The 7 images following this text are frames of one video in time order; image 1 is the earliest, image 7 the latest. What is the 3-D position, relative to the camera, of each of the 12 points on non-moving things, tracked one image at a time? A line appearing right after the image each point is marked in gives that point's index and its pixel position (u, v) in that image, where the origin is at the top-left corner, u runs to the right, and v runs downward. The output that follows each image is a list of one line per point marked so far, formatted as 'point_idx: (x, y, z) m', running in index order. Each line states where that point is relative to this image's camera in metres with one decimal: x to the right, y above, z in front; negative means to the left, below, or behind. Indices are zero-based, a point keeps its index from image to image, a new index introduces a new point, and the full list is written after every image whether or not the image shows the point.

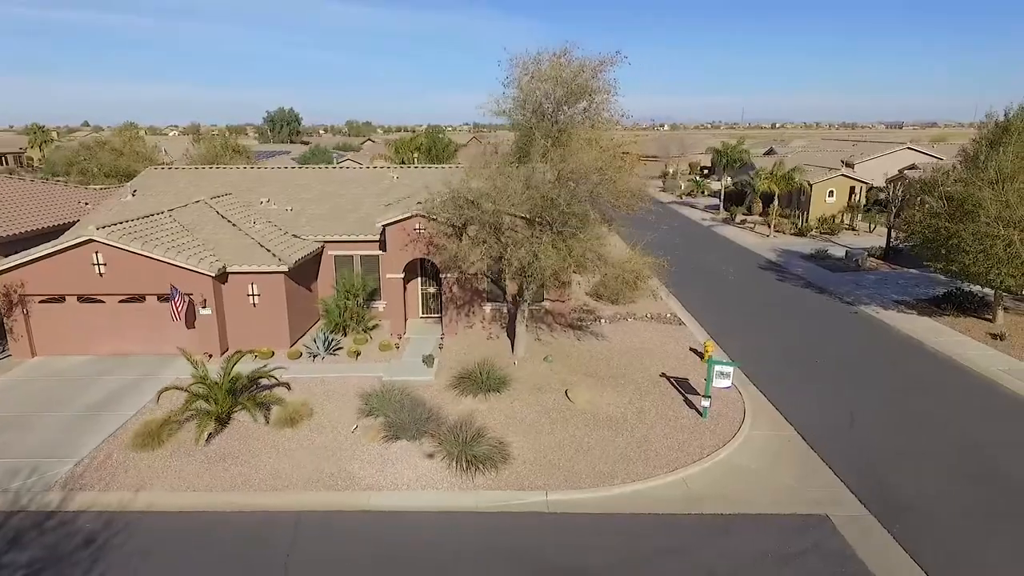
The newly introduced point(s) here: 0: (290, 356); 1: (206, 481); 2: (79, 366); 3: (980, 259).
0: (-5.8, -1.8, +16.6) m
1: (-5.7, -3.5, +11.6) m
2: (-11.6, -2.0, +16.7) m
3: (+13.0, +0.8, +17.1) m
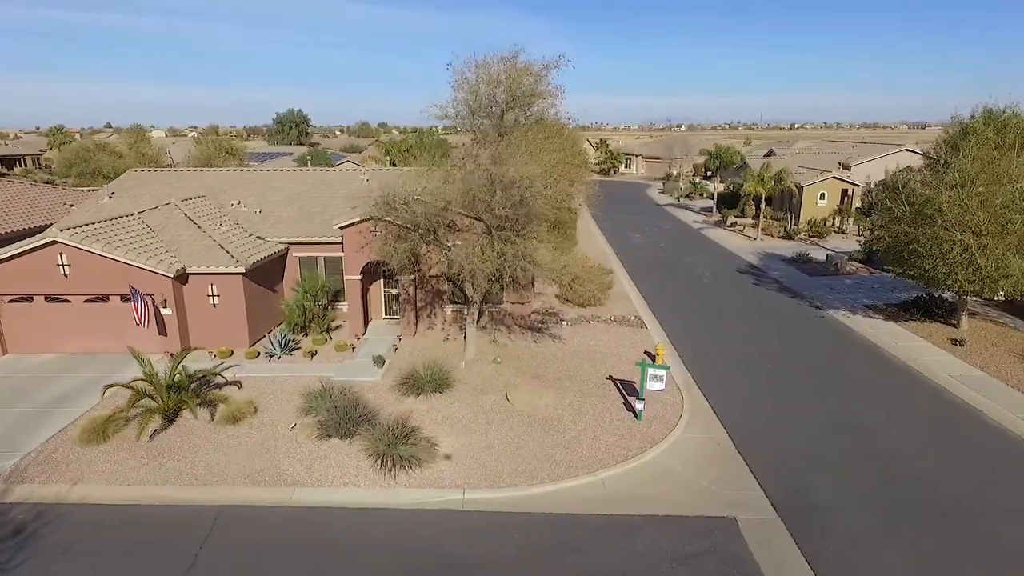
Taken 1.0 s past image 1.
0: (-7.1, -1.8, +17.1) m
1: (-7.1, -3.6, +12.0) m
2: (-12.9, -2.0, +17.3) m
3: (+11.7, +0.7, +17.0) m
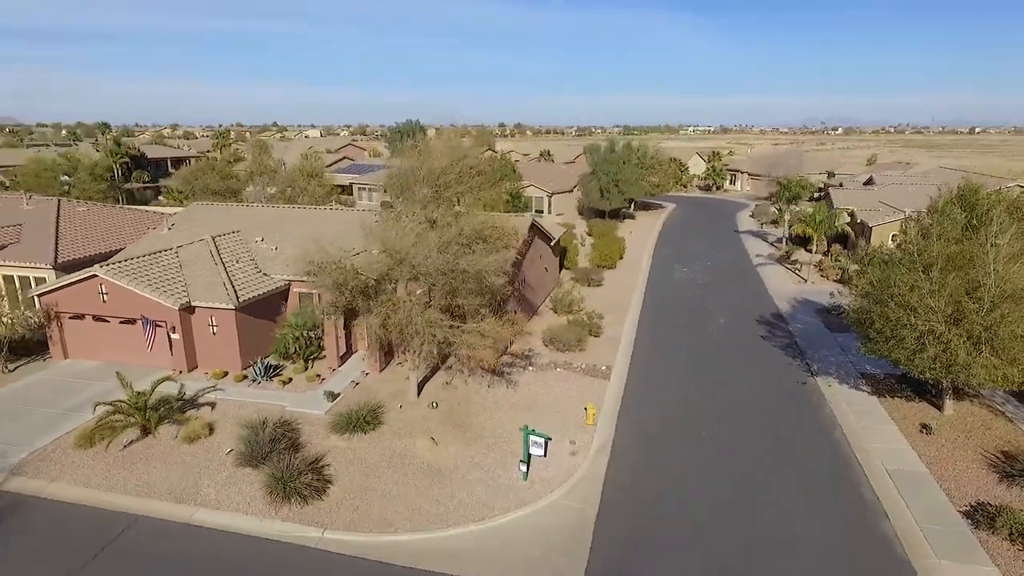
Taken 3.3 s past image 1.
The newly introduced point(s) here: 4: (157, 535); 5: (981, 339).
0: (-8.7, -2.9, +19.9) m
1: (-9.8, -4.6, +15.0) m
2: (-14.3, -2.7, +21.3) m
3: (+9.9, -1.5, +16.0) m
4: (-7.4, -5.1, +13.0) m
5: (+11.5, -1.2, +15.4) m
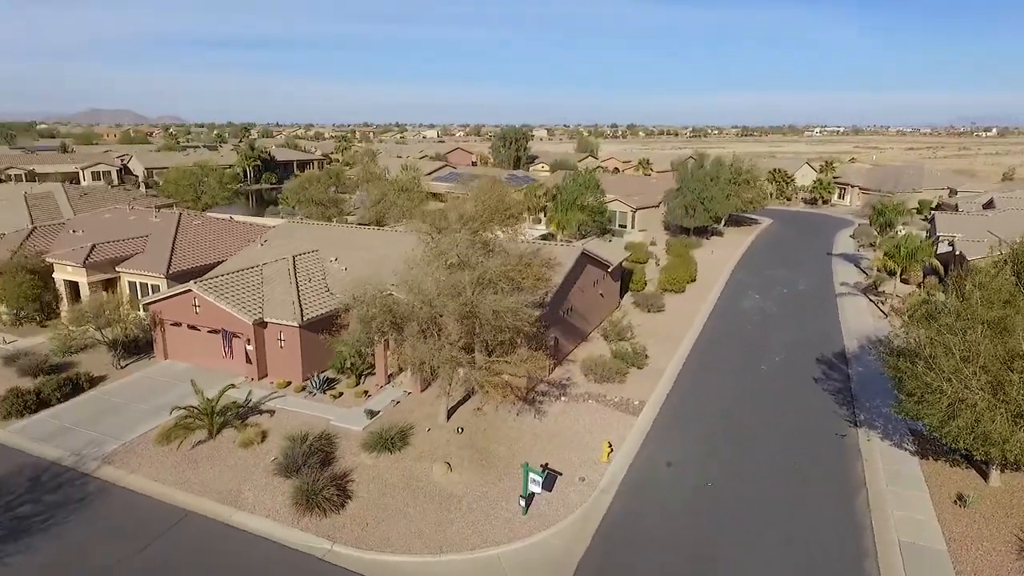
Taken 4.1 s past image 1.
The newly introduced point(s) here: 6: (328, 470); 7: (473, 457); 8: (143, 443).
0: (-7.6, -3.6, +22.2) m
1: (-9.7, -5.2, +17.6) m
2: (-12.9, -3.2, +24.5) m
3: (+10.1, -3.0, +15.3) m
4: (-7.6, -5.9, +15.2) m
5: (+11.6, -2.8, +14.4) m
6: (-5.0, -5.0, +17.2) m
7: (-1.1, -4.8, +18.1) m
8: (-11.3, -4.7, +19.2) m
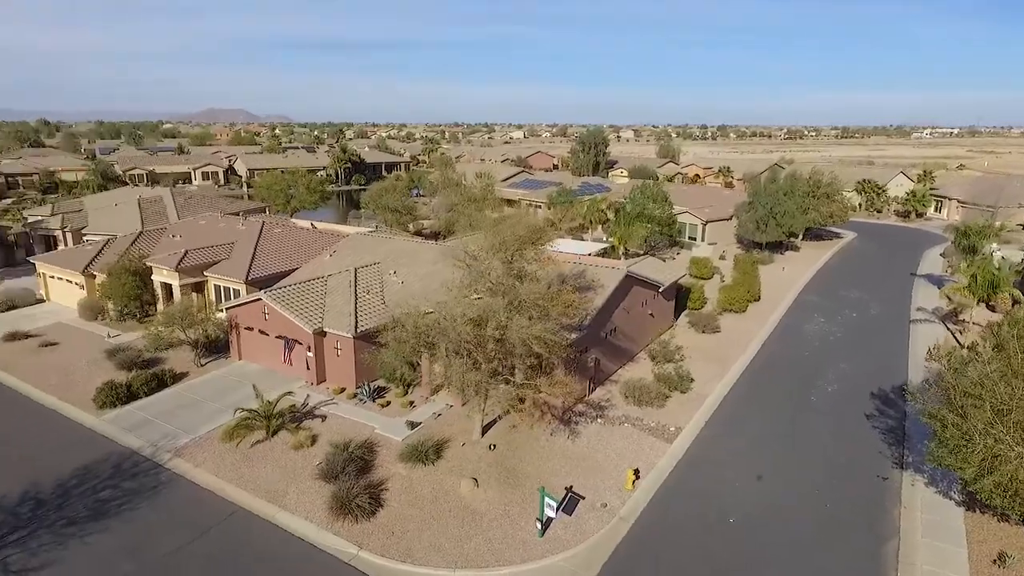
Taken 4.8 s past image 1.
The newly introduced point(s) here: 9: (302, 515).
0: (-6.2, -4.1, +23.9) m
1: (-8.9, -5.7, +19.5) m
2: (-11.1, -3.6, +26.8) m
3: (+10.4, -4.1, +14.6) m
4: (-7.1, -6.4, +16.9) m
5: (+11.9, -3.9, +13.5) m
6: (-4.3, -5.6, +18.5) m
7: (-0.3, -5.6, +18.9) m
8: (-10.3, -5.1, +21.3) m
9: (-5.7, -6.2, +17.2) m
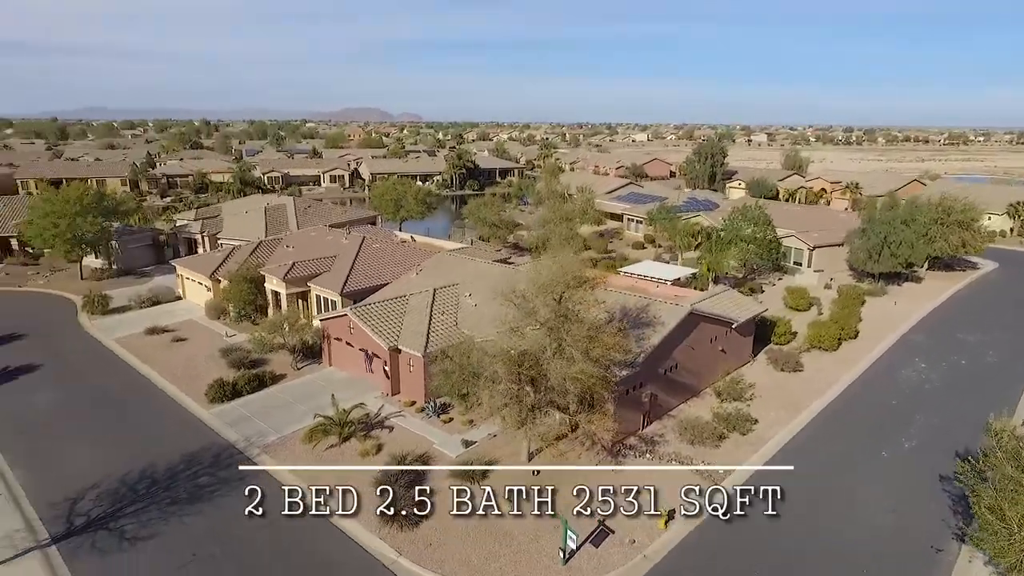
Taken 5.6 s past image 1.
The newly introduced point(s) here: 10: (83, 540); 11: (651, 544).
0: (-3.9, -5.0, +25.9) m
1: (-7.4, -6.4, +22.1) m
2: (-8.2, -4.3, +29.6) m
3: (+10.8, -5.8, +13.9) m
4: (-6.2, -7.2, +19.2) m
5: (+12.0, -5.6, +12.6) m
6: (-3.1, -6.5, +20.3) m
7: (+0.9, -6.7, +19.9) m
8: (-8.4, -5.8, +24.0) m
9: (-4.8, -7.1, +19.3) m
10: (-12.3, -7.2, +18.0) m
11: (+4.1, -7.5, +18.3) m
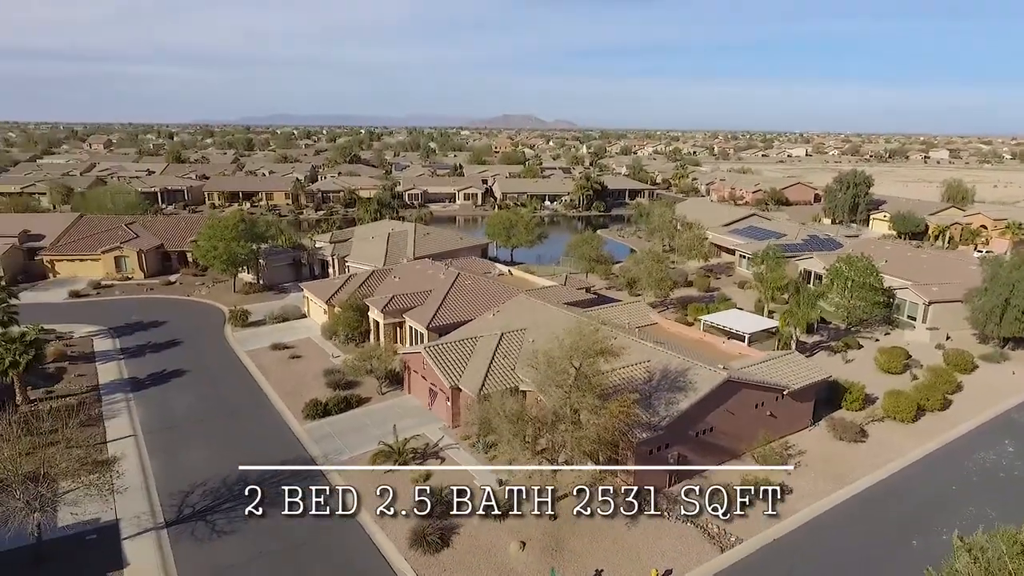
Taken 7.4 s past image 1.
0: (-2.0, -7.3, +29.1) m
1: (-6.3, -8.3, +26.1) m
2: (-5.3, -6.3, +33.7) m
3: (+9.8, -8.5, +14.2) m
4: (-5.8, -9.1, +23.0) m
5: (+10.7, -8.4, +12.7) m
6: (-2.5, -8.6, +23.4) m
7: (+1.4, -9.1, +22.2) m
8: (-6.8, -7.7, +28.2) m
9: (-4.3, -9.1, +22.8) m
10: (-12.0, -8.8, +23.1) m
11: (+4.1, -9.9, +19.9) m
